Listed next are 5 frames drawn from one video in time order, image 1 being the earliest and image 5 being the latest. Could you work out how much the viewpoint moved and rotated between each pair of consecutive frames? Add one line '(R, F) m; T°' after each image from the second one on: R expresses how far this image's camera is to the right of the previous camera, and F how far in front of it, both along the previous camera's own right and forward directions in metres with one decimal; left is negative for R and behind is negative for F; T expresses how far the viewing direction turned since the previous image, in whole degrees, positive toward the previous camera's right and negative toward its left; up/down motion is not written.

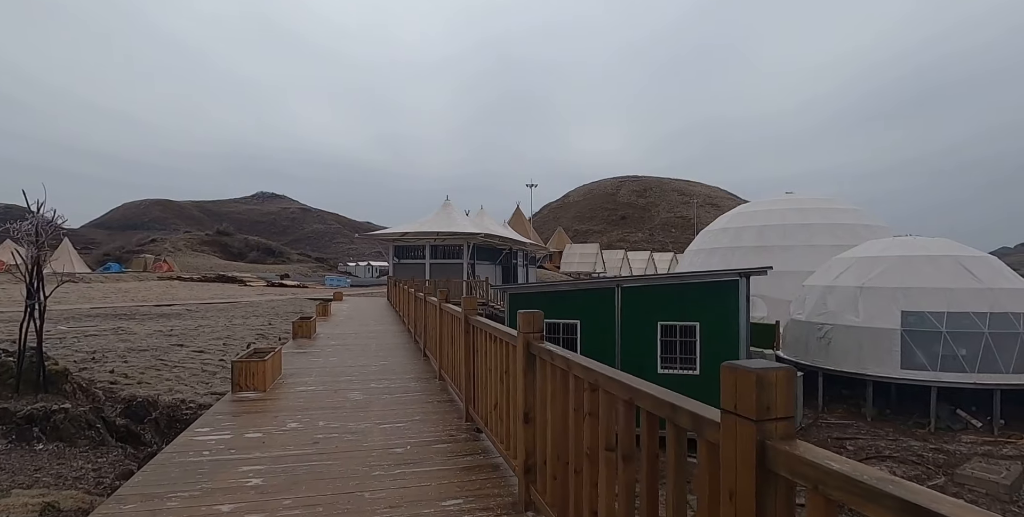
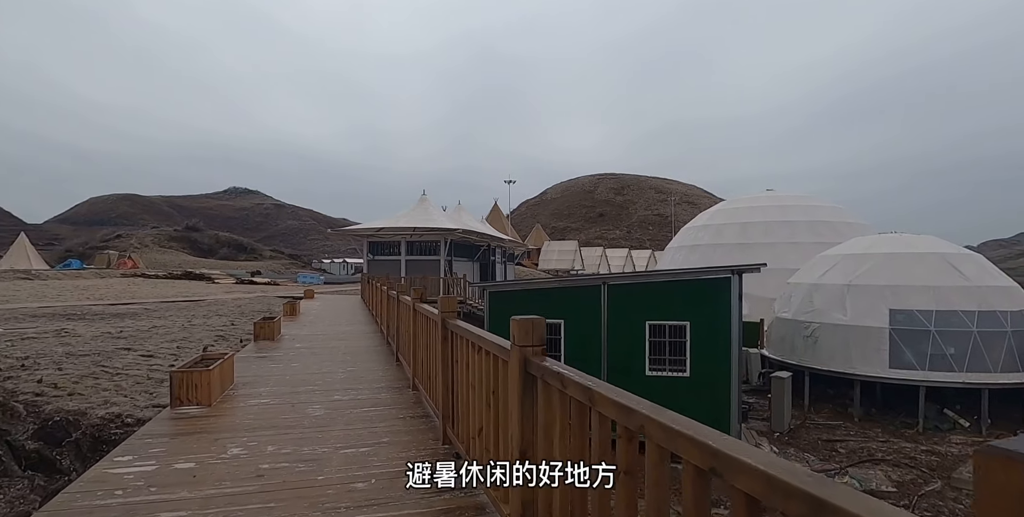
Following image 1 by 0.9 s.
(0.0, +0.6) m; +2°
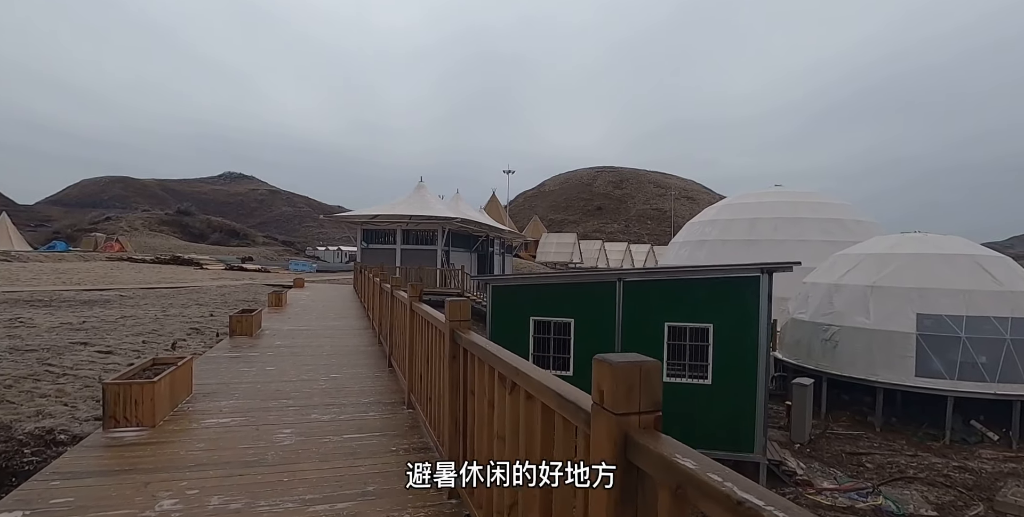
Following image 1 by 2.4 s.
(-0.2, +0.9) m; 0°
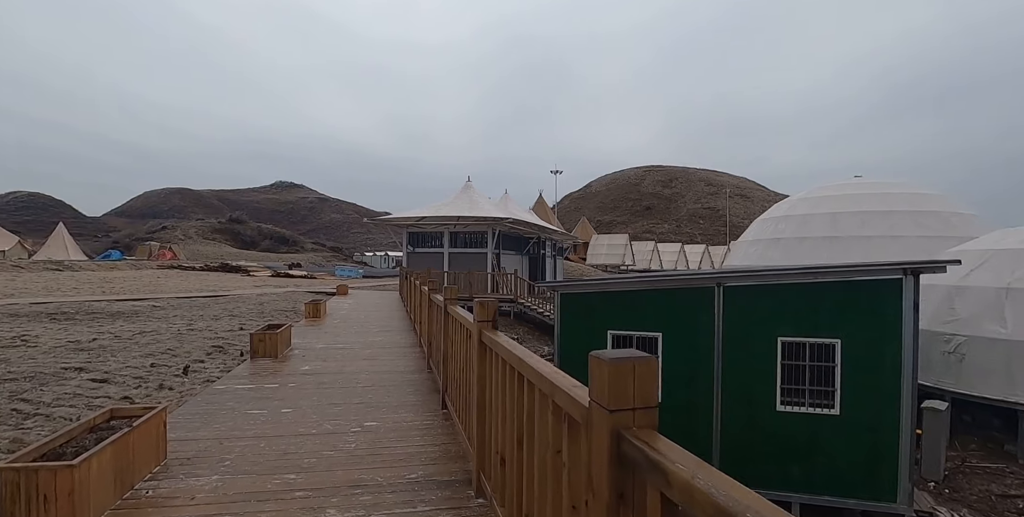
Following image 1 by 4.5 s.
(-0.5, +1.5) m; -5°
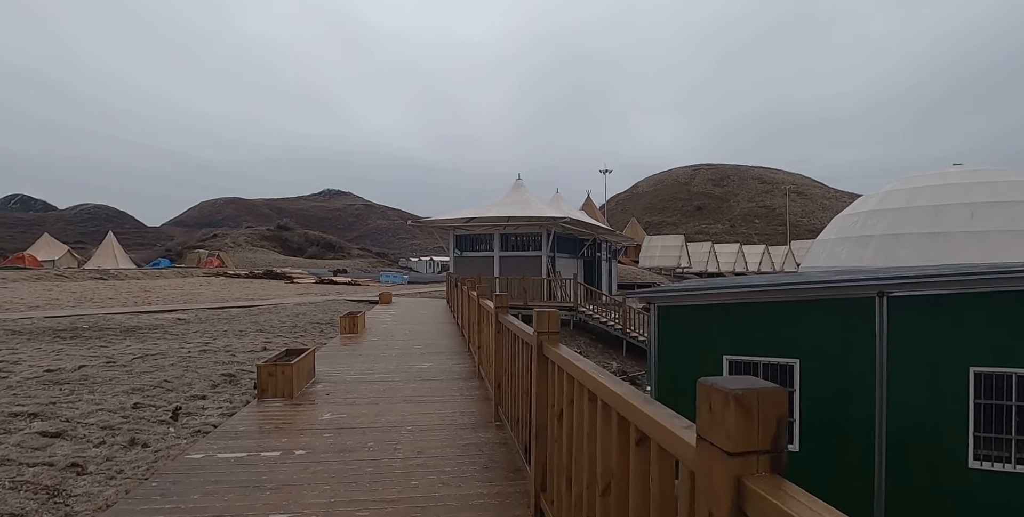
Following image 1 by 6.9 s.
(-0.5, +1.7) m; -5°
